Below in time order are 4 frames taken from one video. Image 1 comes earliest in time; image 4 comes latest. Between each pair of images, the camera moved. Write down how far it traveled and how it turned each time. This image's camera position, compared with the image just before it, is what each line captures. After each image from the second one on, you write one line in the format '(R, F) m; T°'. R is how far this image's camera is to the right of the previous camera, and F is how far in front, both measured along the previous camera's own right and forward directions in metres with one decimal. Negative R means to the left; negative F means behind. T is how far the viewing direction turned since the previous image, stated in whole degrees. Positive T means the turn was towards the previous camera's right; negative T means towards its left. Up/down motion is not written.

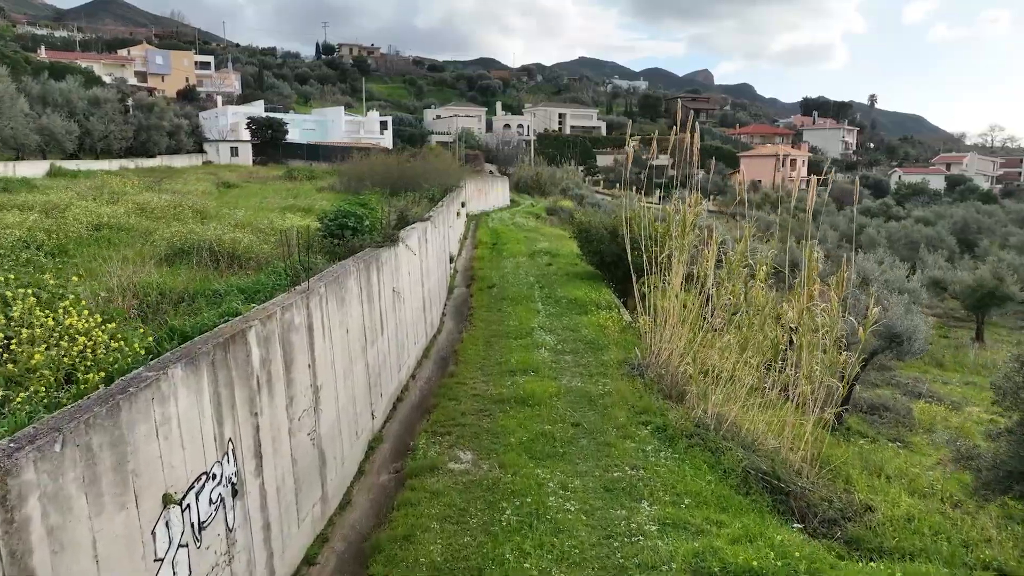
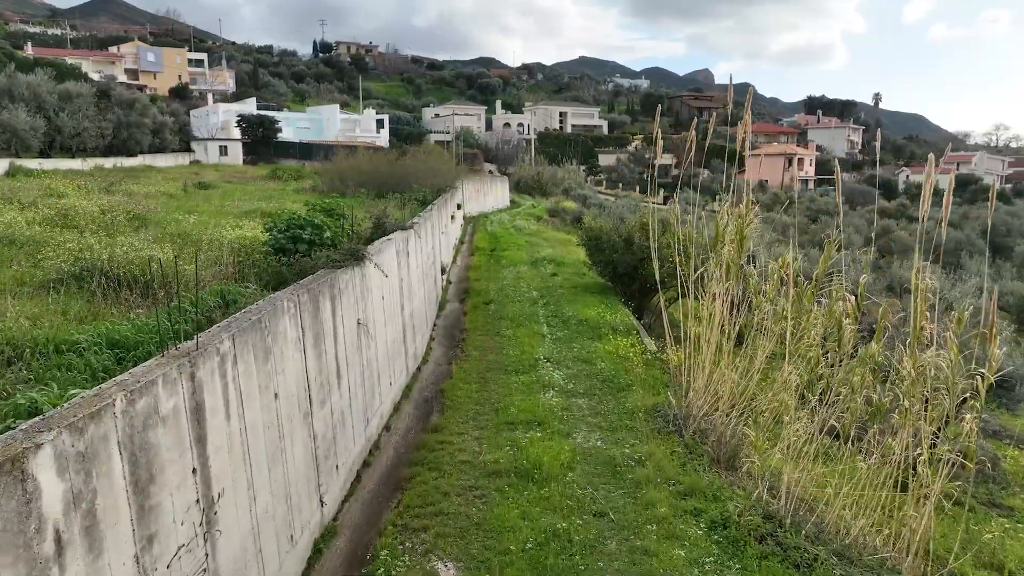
(0.0, +1.7) m; 0°
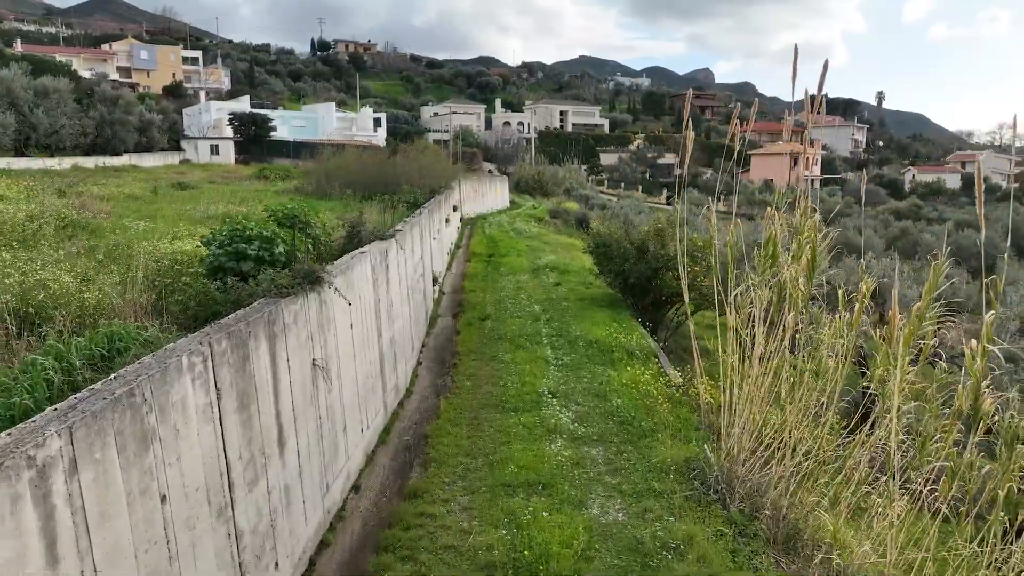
(0.0, +1.3) m; 0°
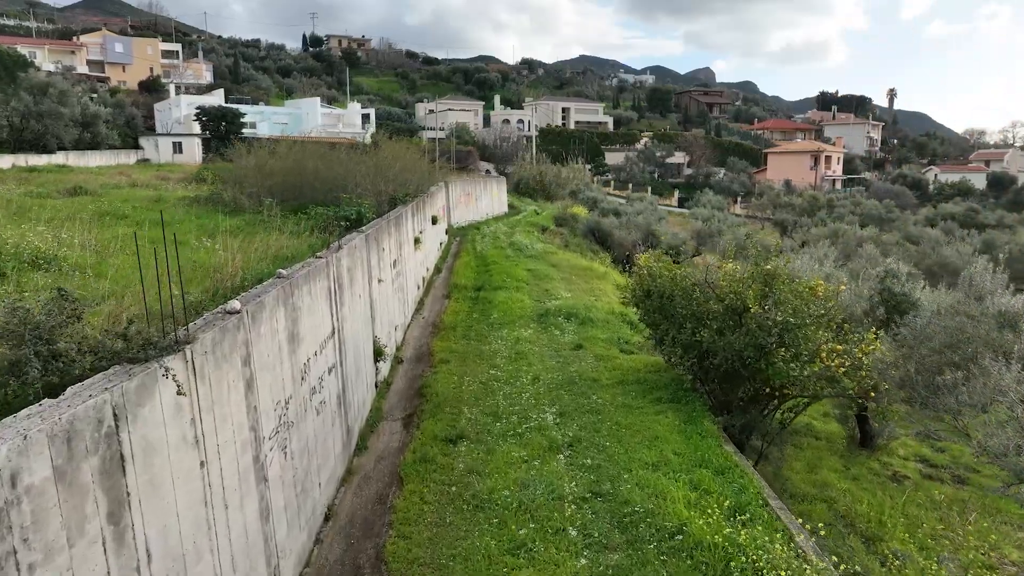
(+0.1, +4.6) m; 0°
